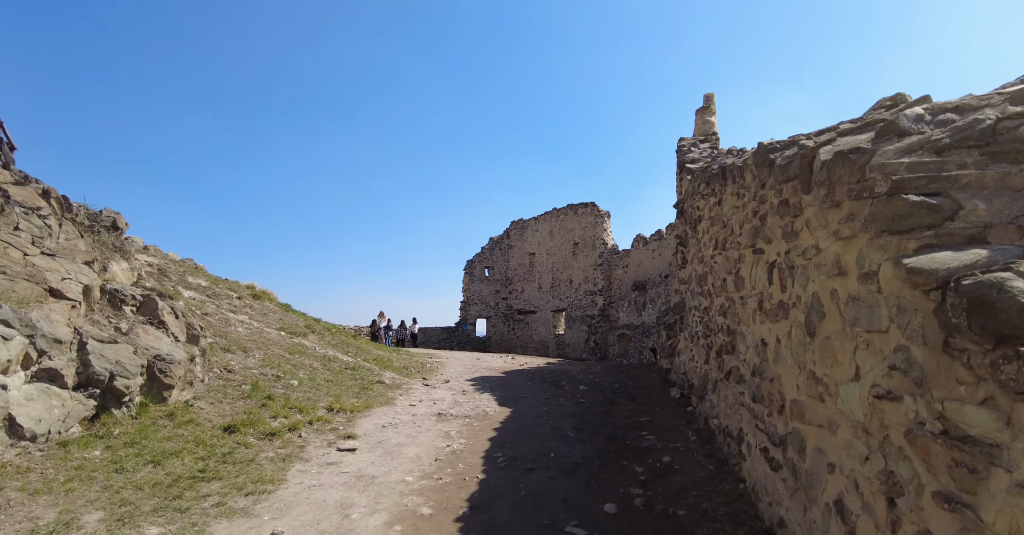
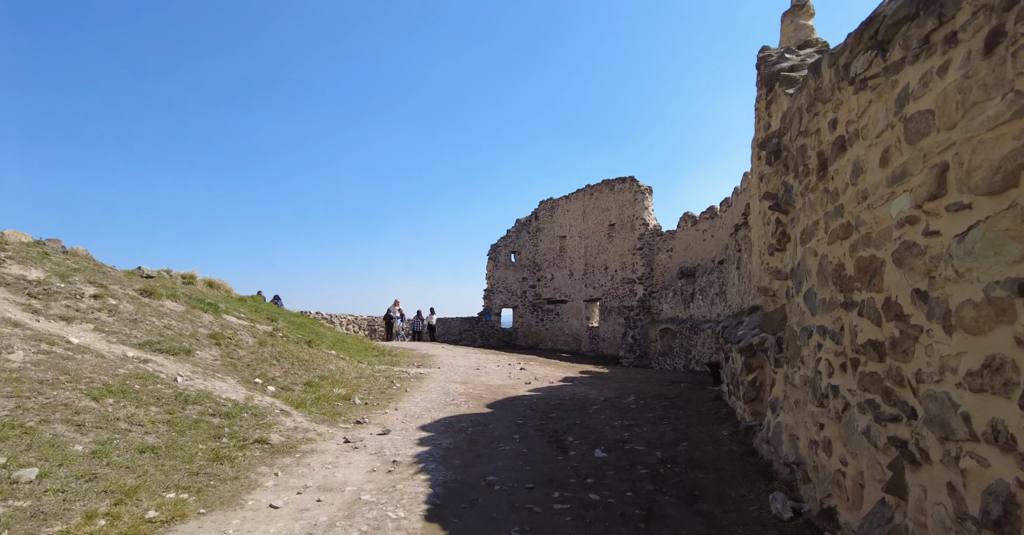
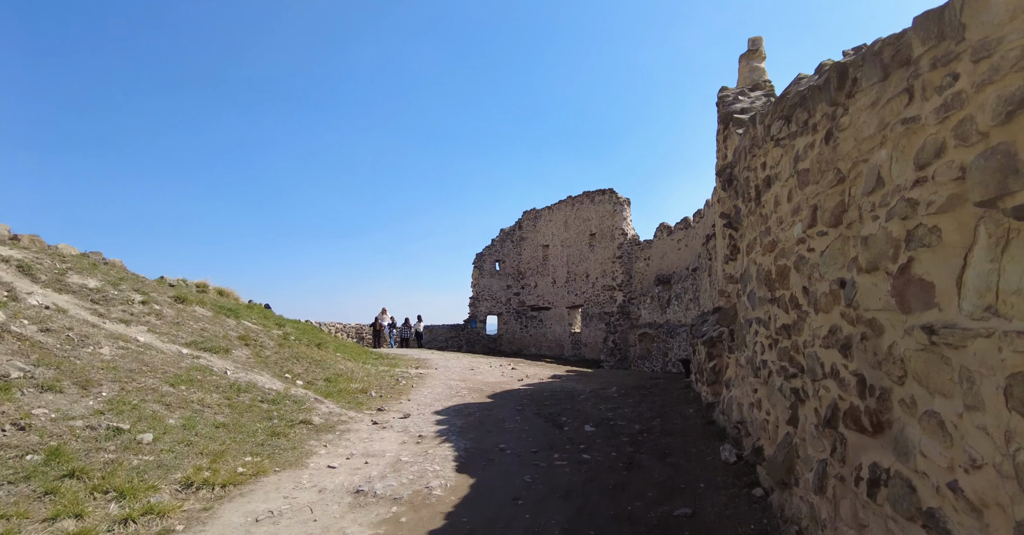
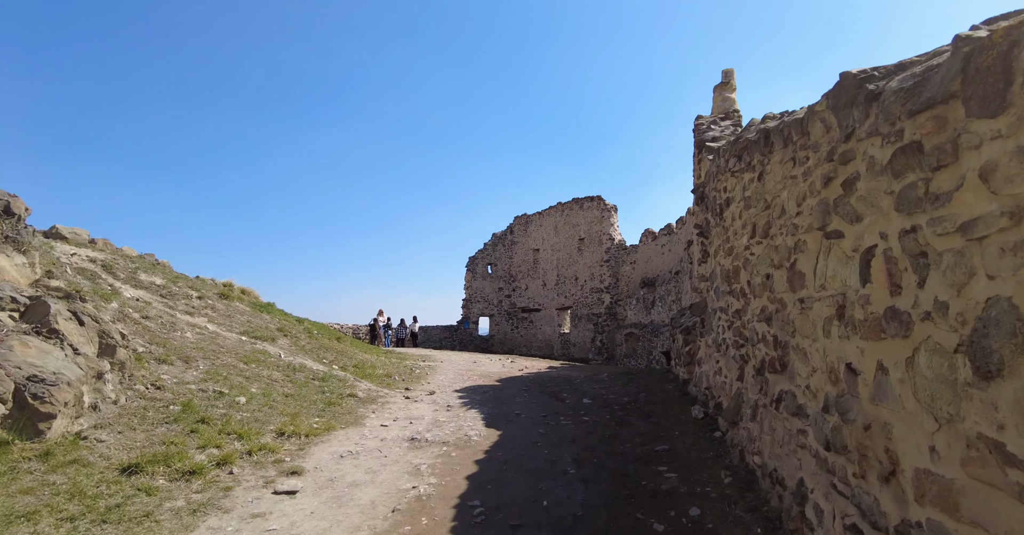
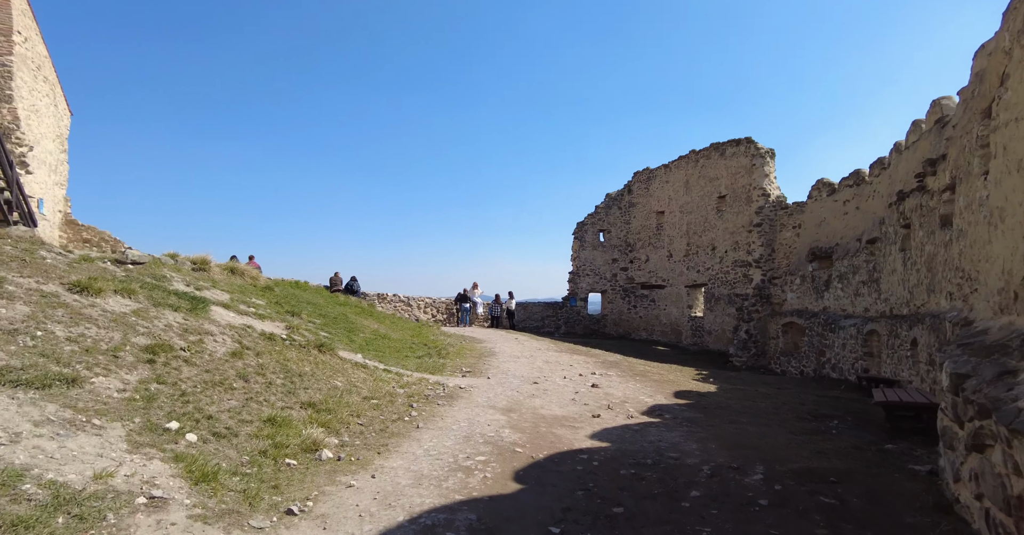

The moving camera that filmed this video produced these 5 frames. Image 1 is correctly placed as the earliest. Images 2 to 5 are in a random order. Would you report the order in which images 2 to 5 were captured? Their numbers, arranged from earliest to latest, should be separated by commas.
4, 3, 2, 5
